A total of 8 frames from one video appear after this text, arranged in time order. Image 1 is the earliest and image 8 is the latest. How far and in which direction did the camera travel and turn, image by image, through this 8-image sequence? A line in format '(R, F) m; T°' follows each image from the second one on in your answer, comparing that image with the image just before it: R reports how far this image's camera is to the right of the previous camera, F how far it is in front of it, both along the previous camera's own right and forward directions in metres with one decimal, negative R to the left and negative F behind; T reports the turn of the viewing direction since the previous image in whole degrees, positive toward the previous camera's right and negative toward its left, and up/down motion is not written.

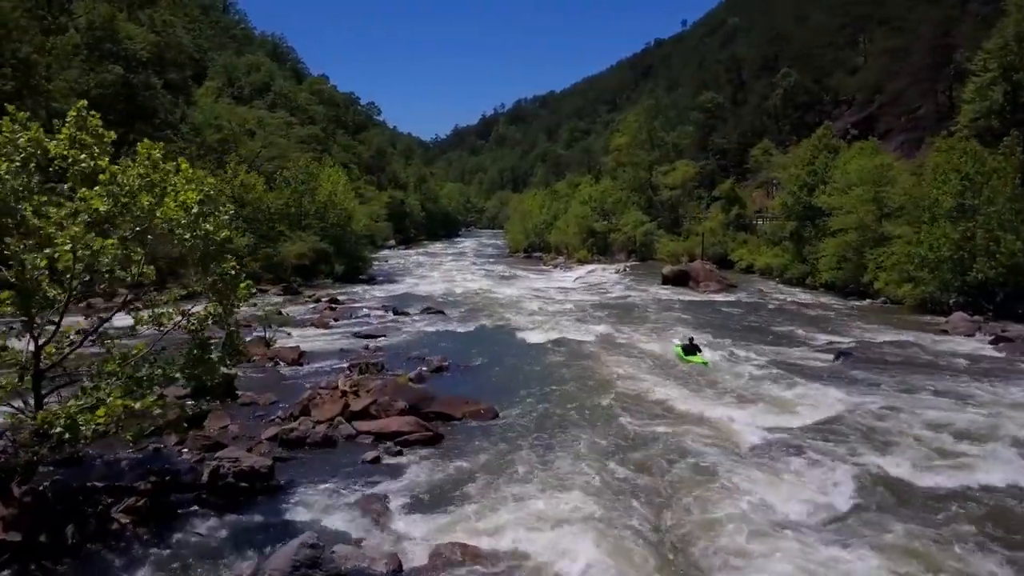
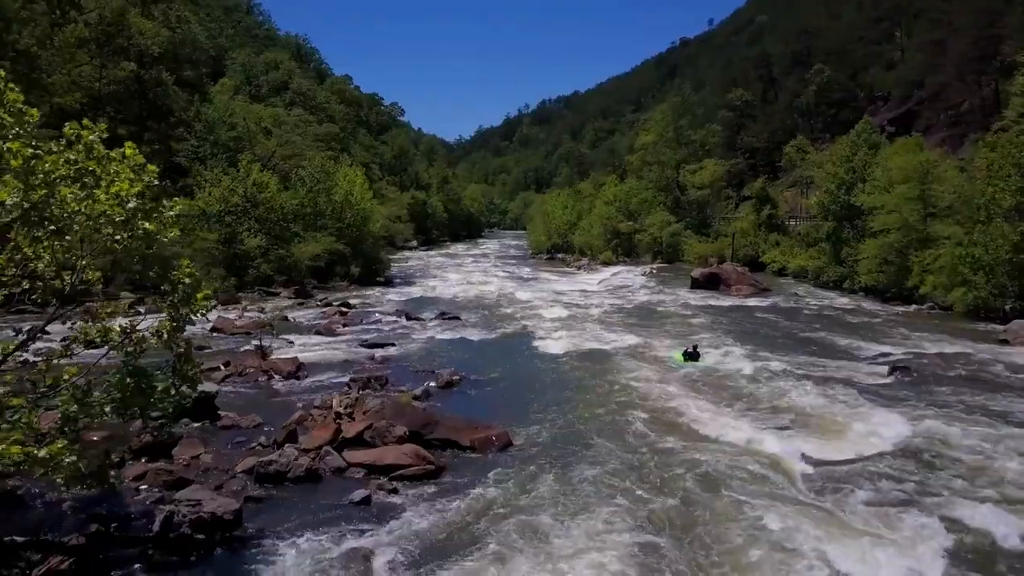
(+0.1, +1.9) m; -2°
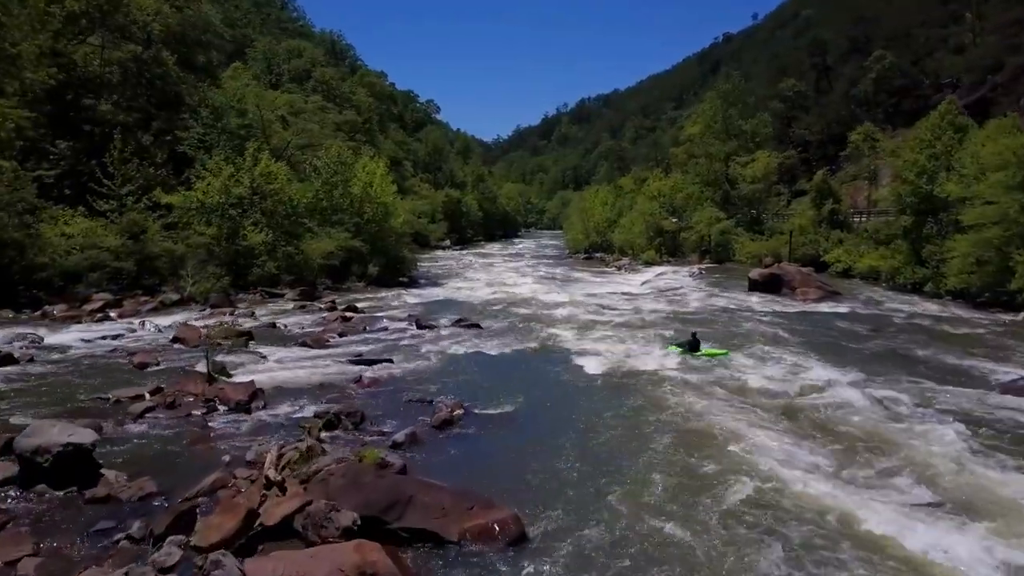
(+0.2, +4.7) m; -3°
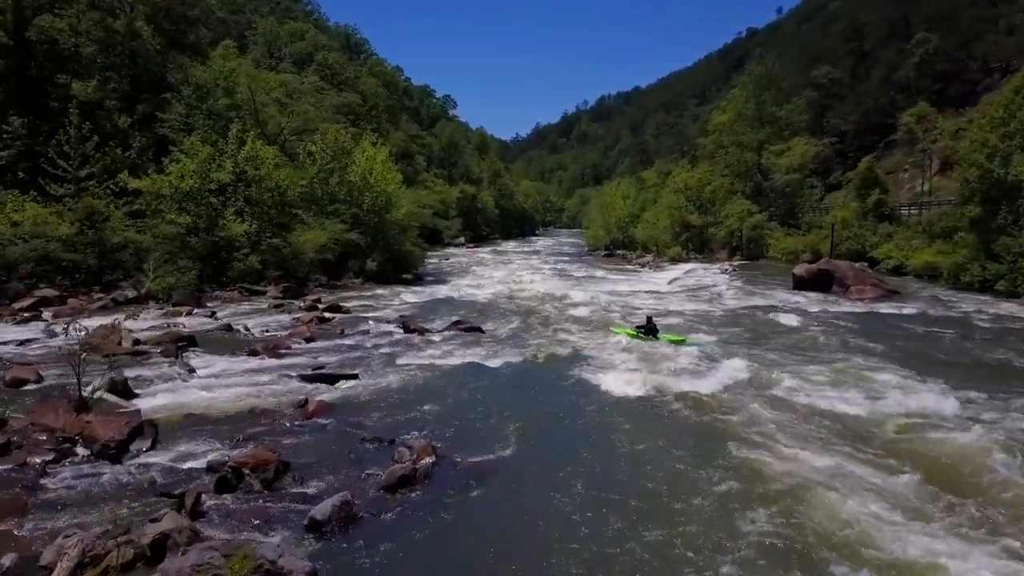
(+0.3, +4.4) m; -1°
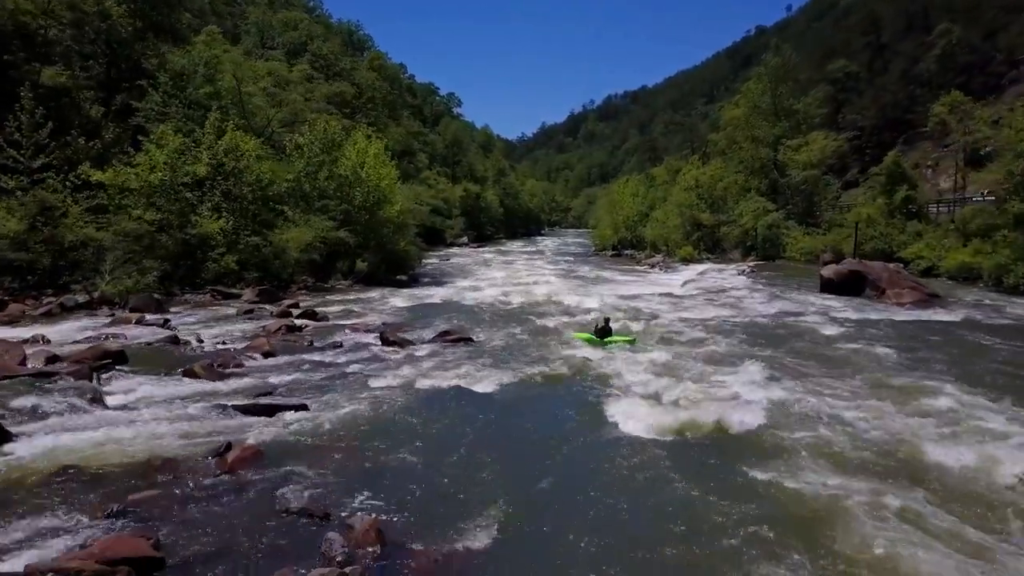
(+0.2, +3.0) m; 0°
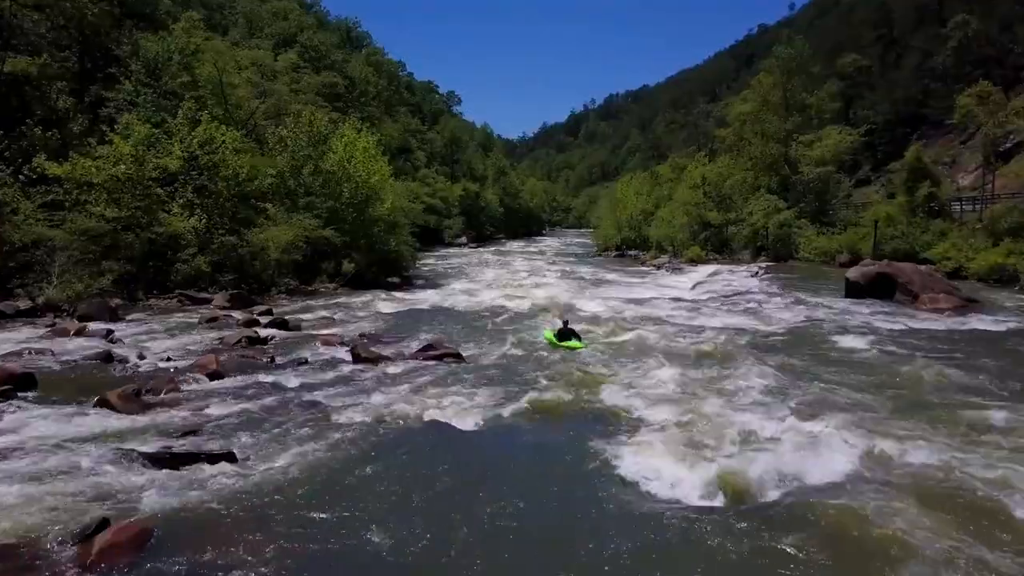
(+0.1, +2.6) m; 0°
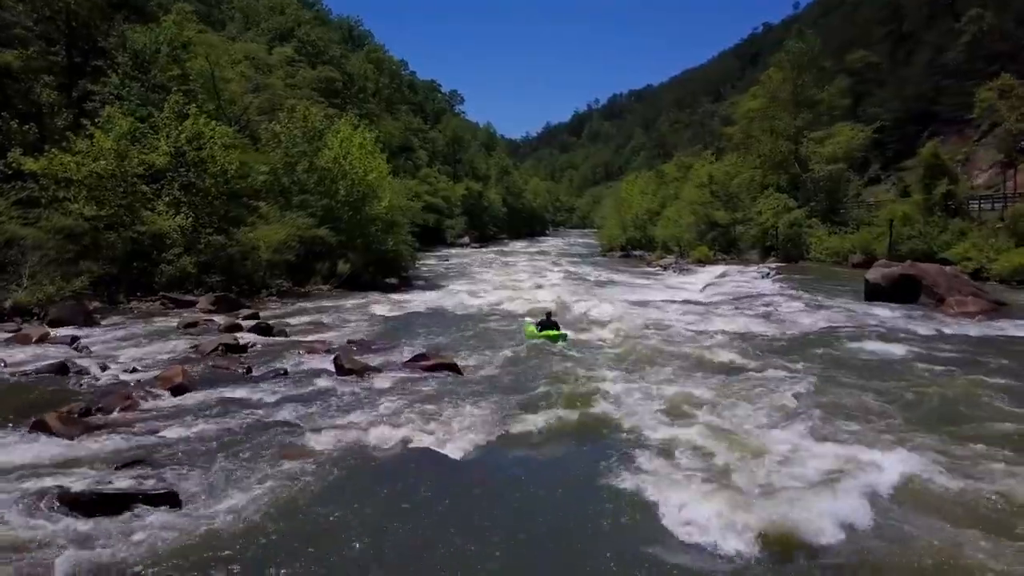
(0.0, +1.4) m; 0°
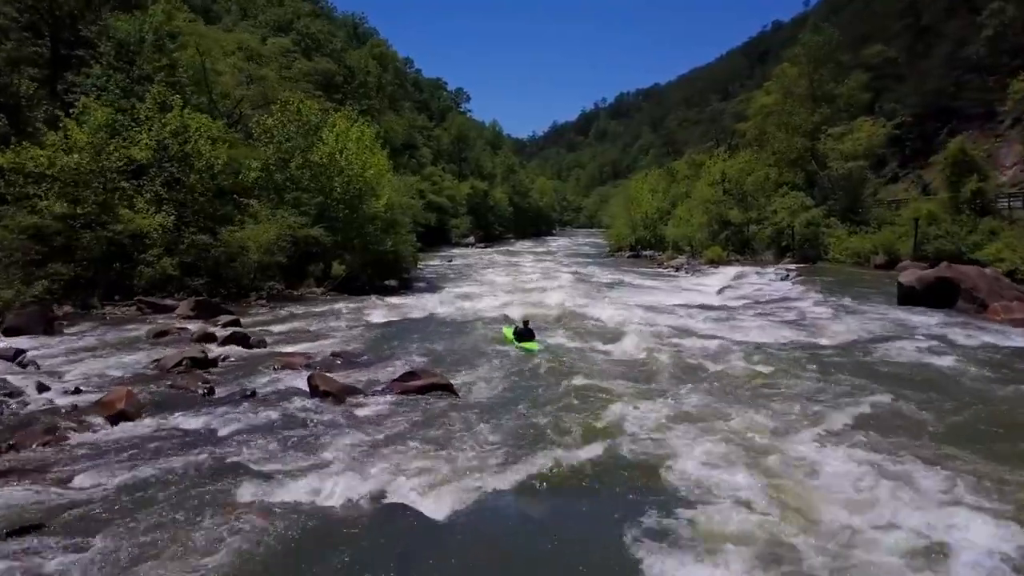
(0.0, +1.9) m; 0°
